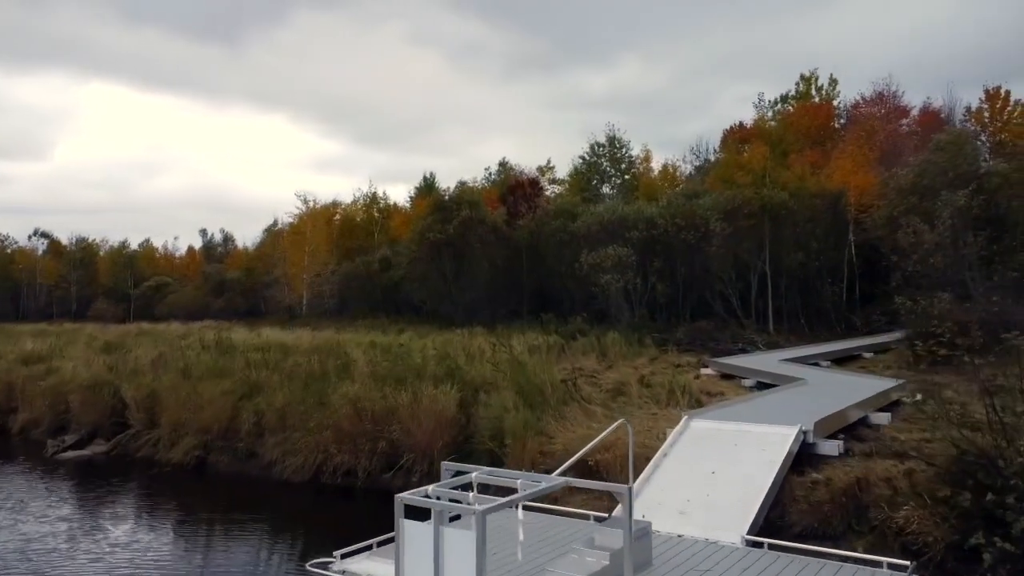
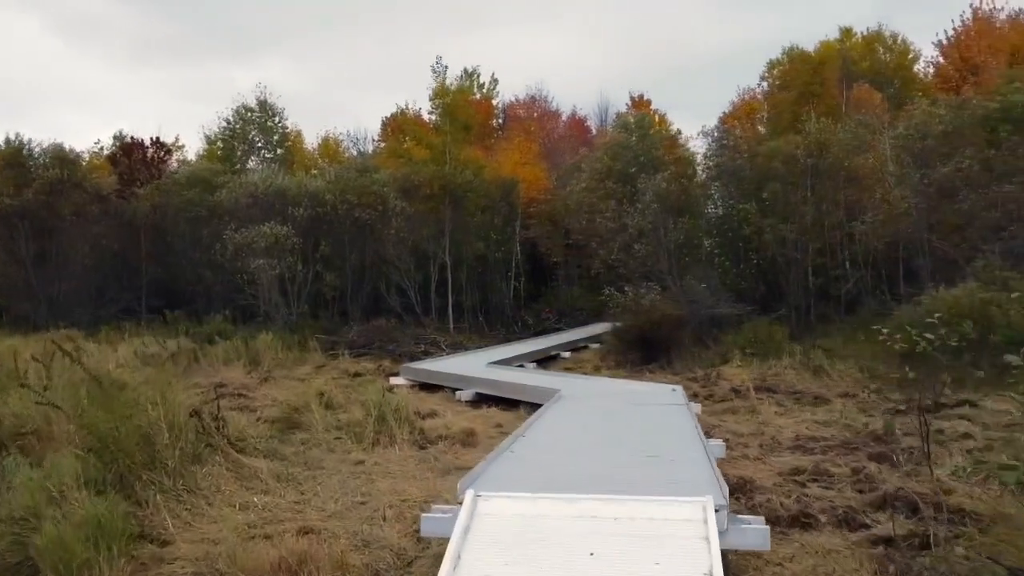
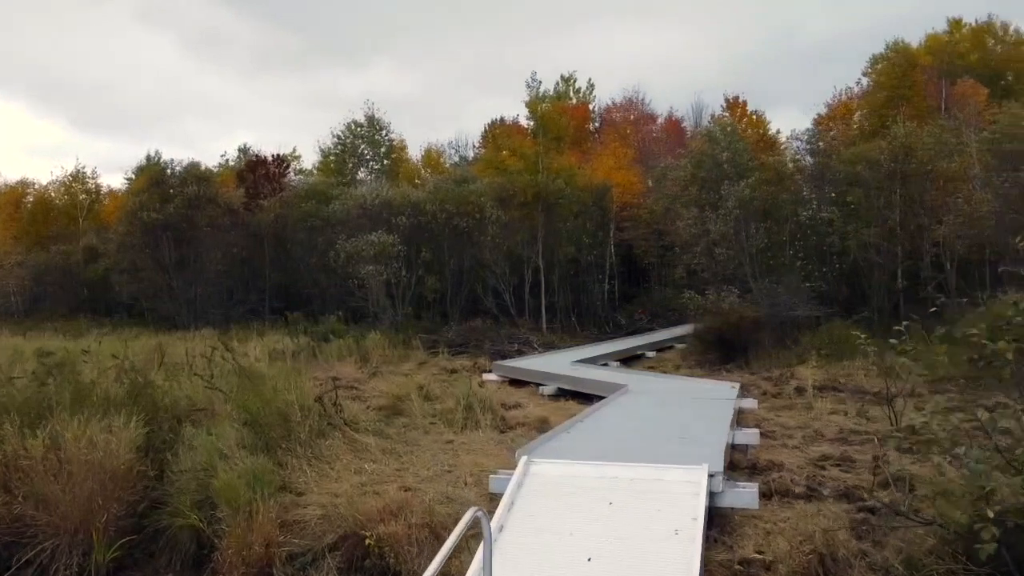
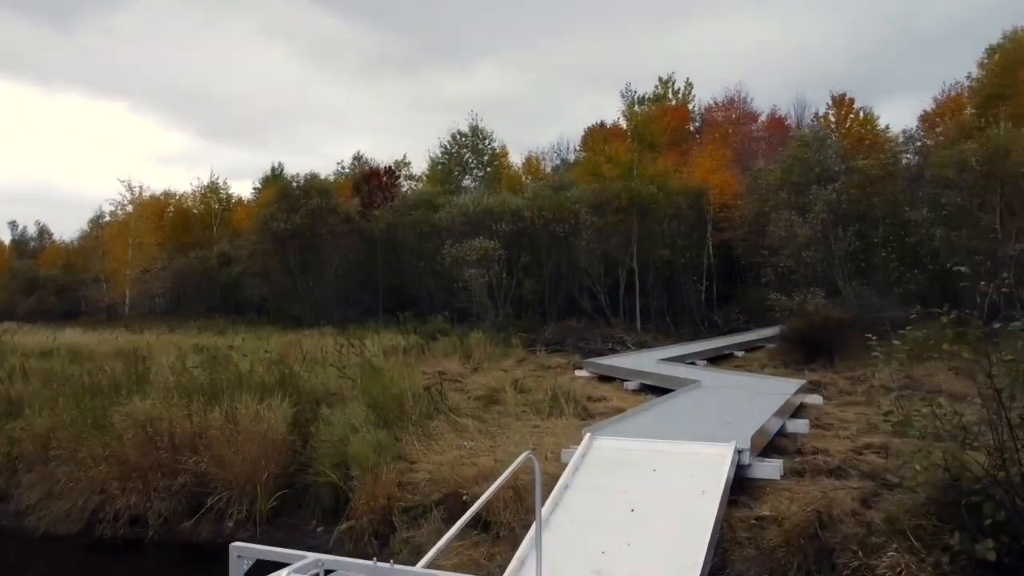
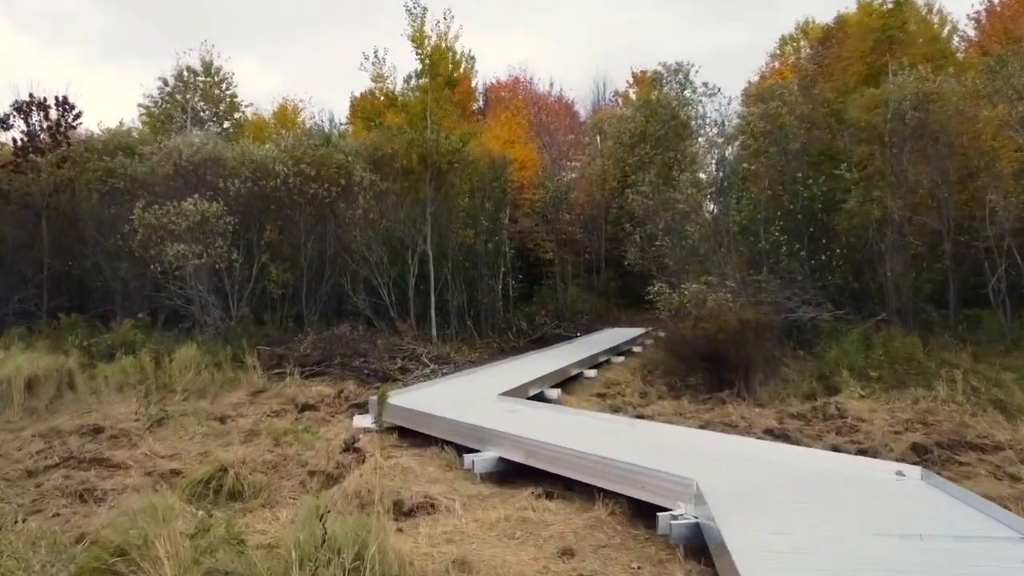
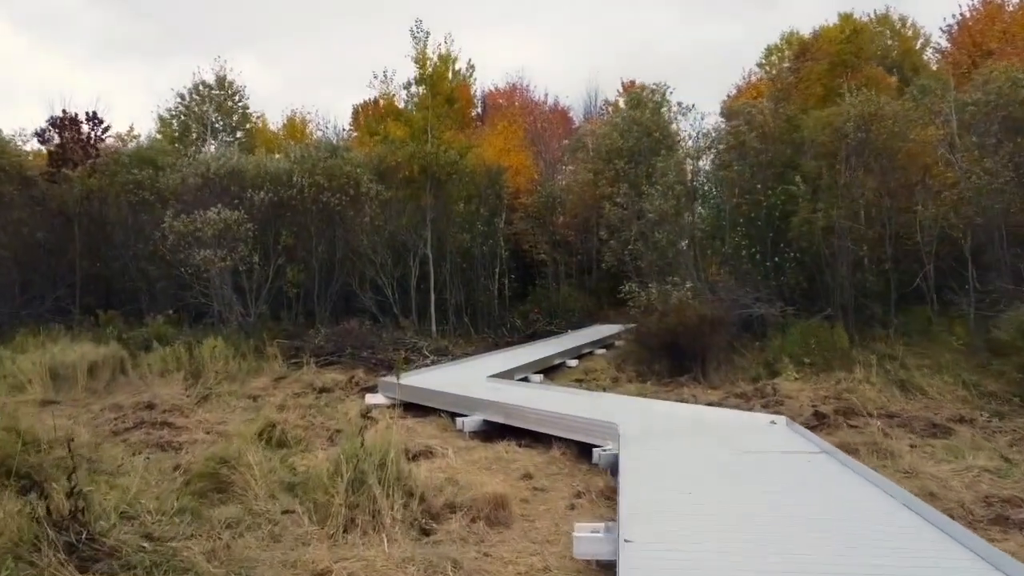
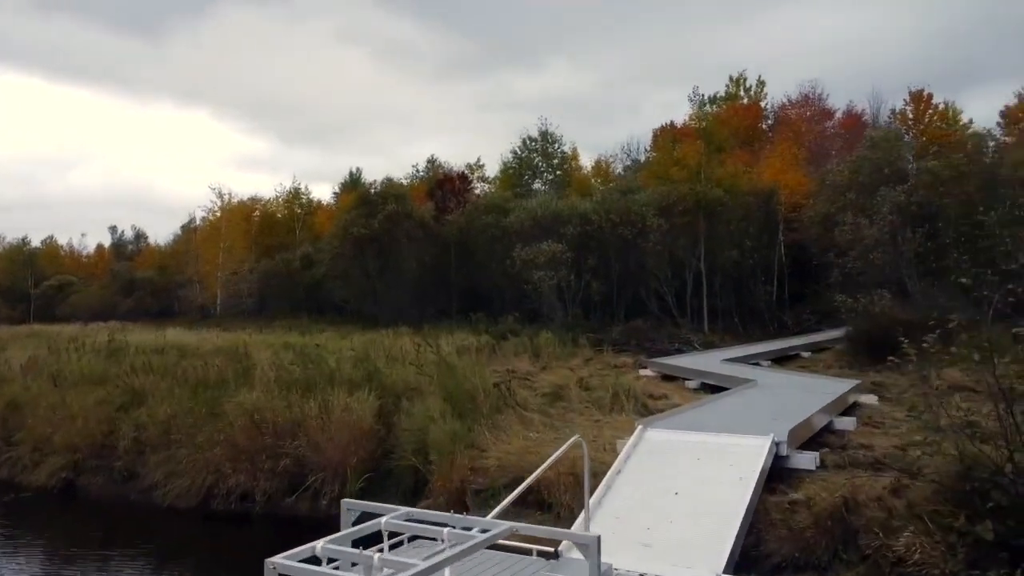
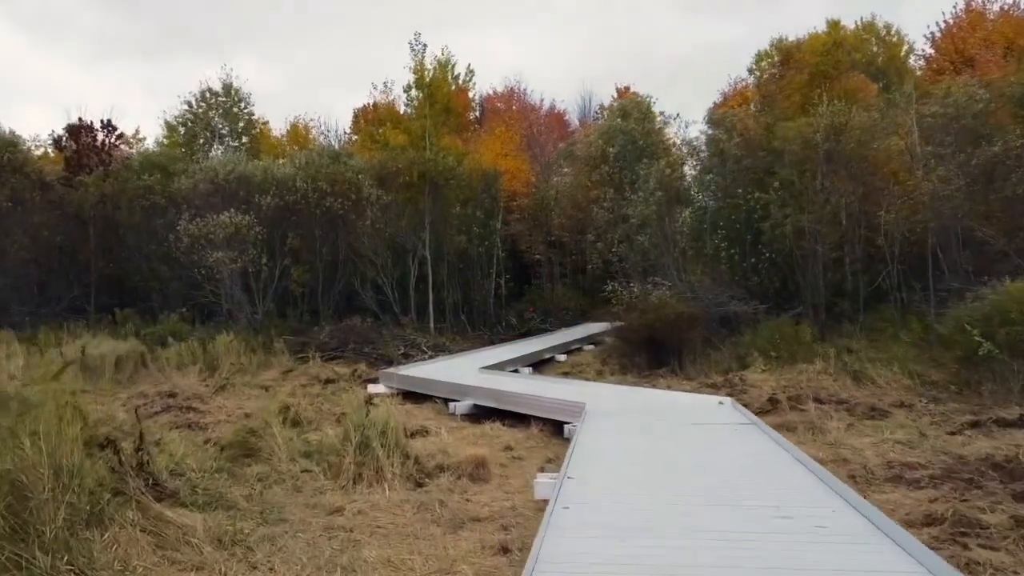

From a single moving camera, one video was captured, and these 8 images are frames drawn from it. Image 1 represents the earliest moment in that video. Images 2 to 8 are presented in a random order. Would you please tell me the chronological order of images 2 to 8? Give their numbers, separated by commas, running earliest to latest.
7, 4, 3, 2, 8, 6, 5
